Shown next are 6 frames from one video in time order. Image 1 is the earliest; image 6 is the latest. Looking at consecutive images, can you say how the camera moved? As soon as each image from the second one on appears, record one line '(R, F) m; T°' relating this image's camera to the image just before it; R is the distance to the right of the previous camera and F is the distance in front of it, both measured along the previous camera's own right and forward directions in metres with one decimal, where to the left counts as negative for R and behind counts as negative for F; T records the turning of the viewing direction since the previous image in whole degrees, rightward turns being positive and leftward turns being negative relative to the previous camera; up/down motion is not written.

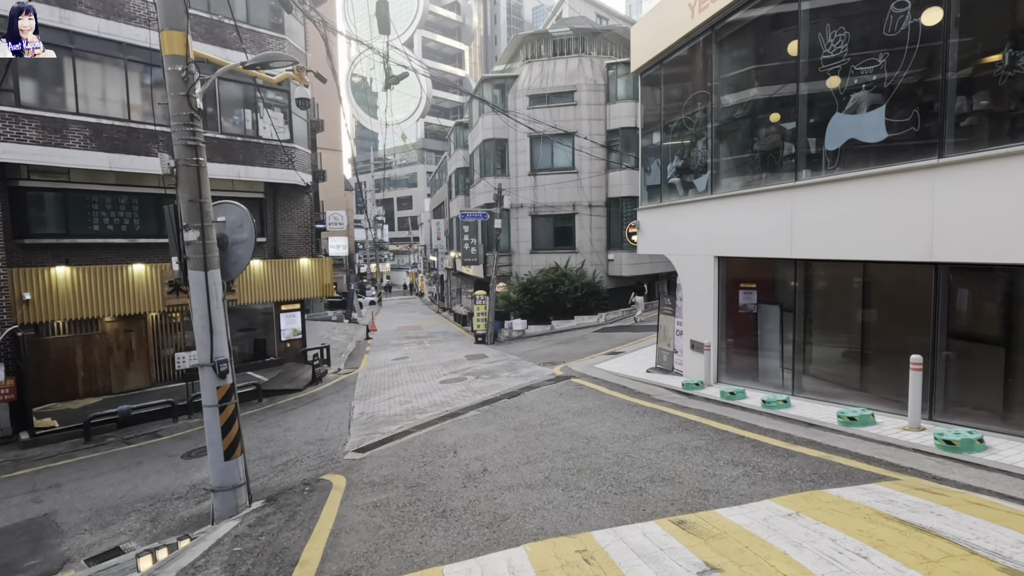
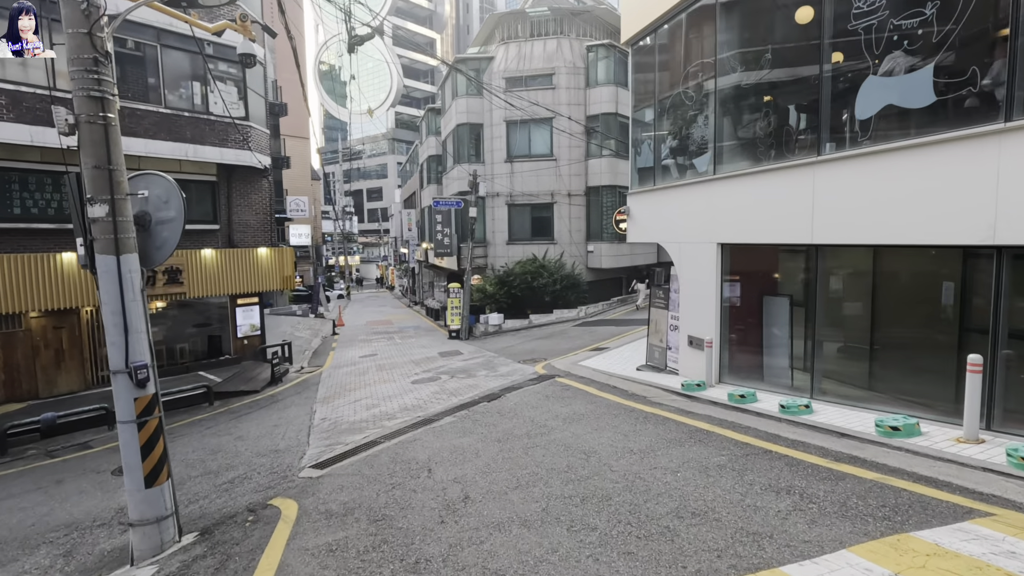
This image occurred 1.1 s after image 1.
(-0.1, +1.1) m; +3°
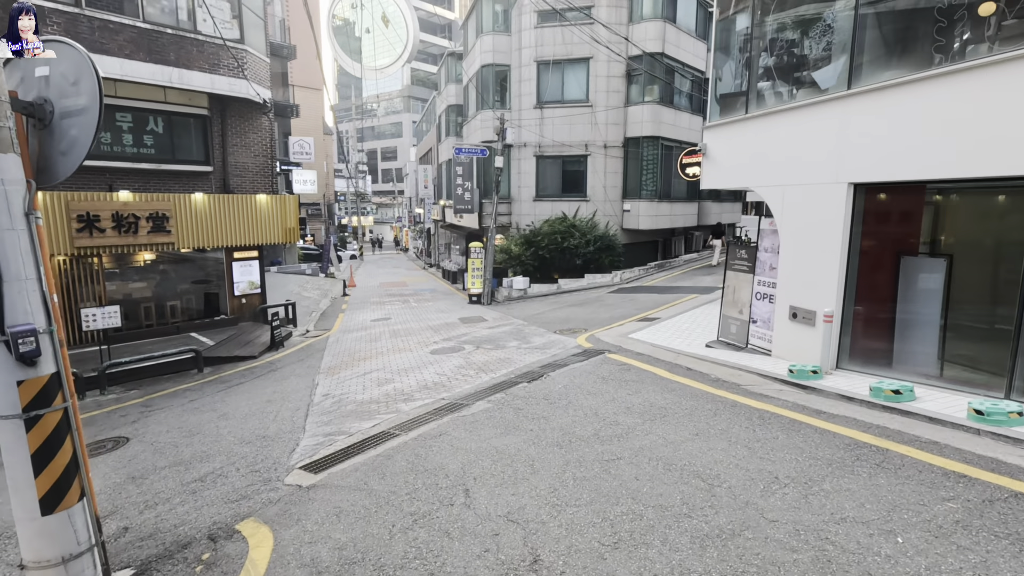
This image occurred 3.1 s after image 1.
(-0.6, +2.1) m; -1°
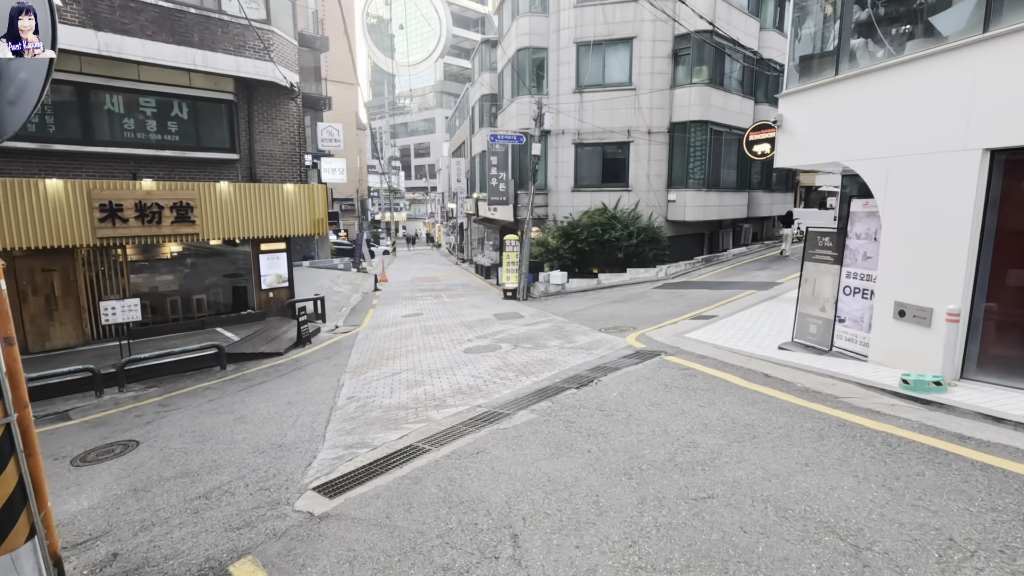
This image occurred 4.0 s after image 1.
(-0.2, +1.0) m; -3°
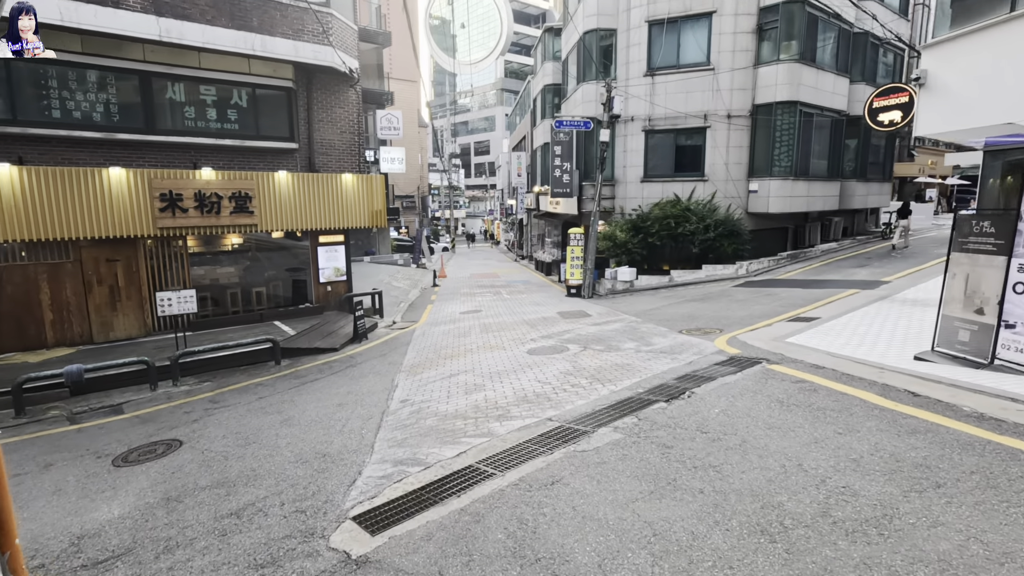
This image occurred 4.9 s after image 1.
(-0.2, +1.0) m; -6°
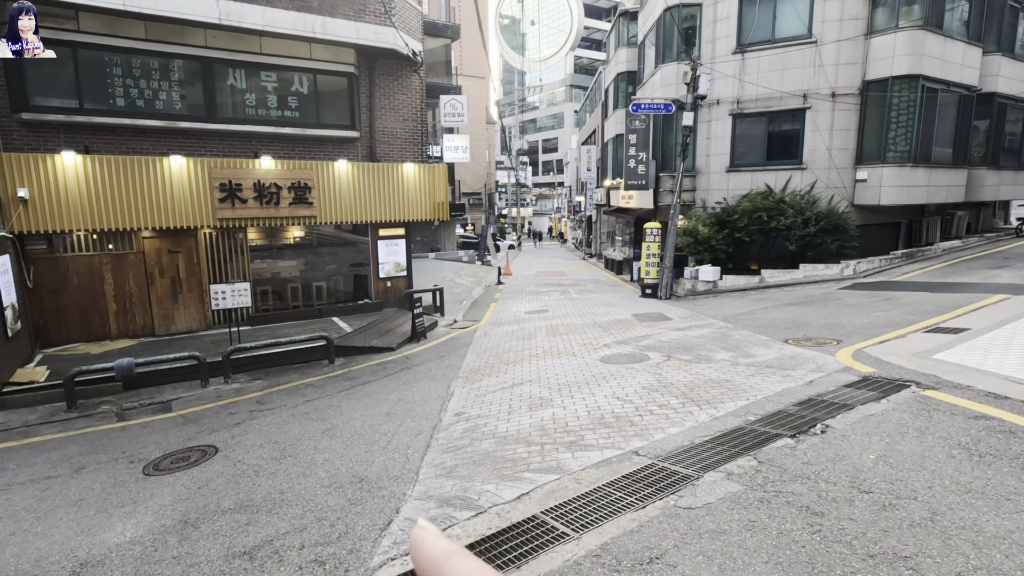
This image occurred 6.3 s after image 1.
(-0.1, +1.2) m; -7°
